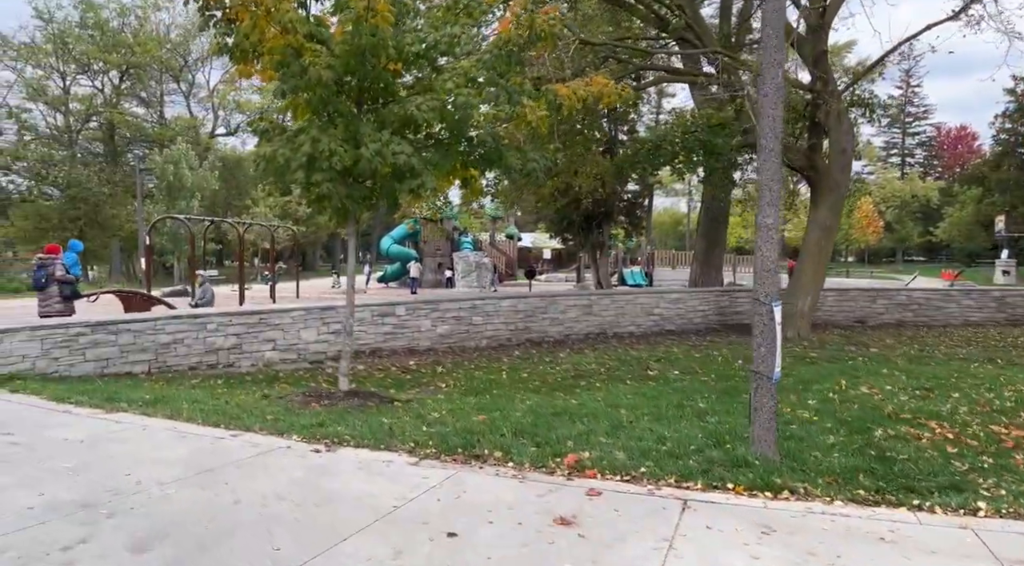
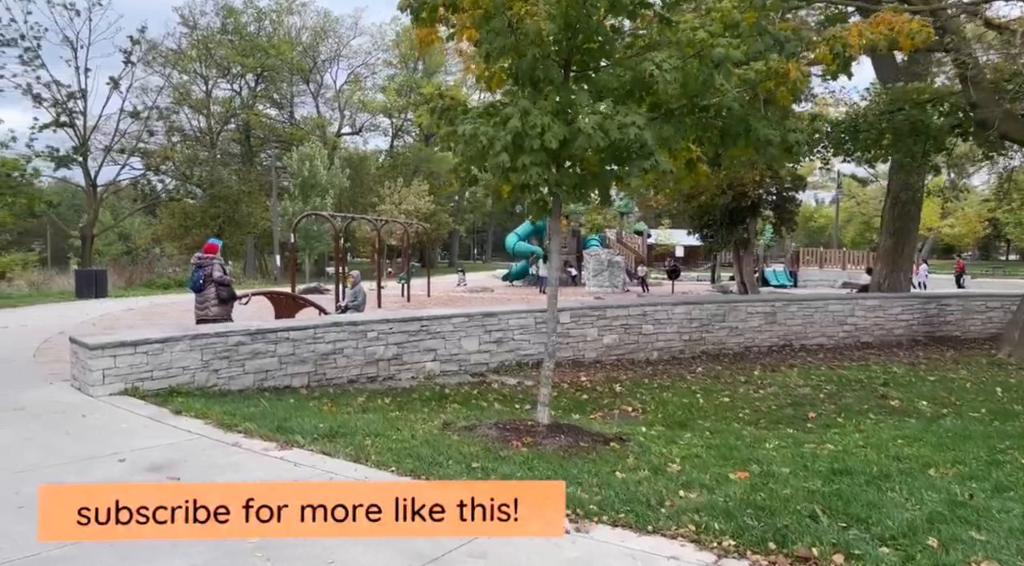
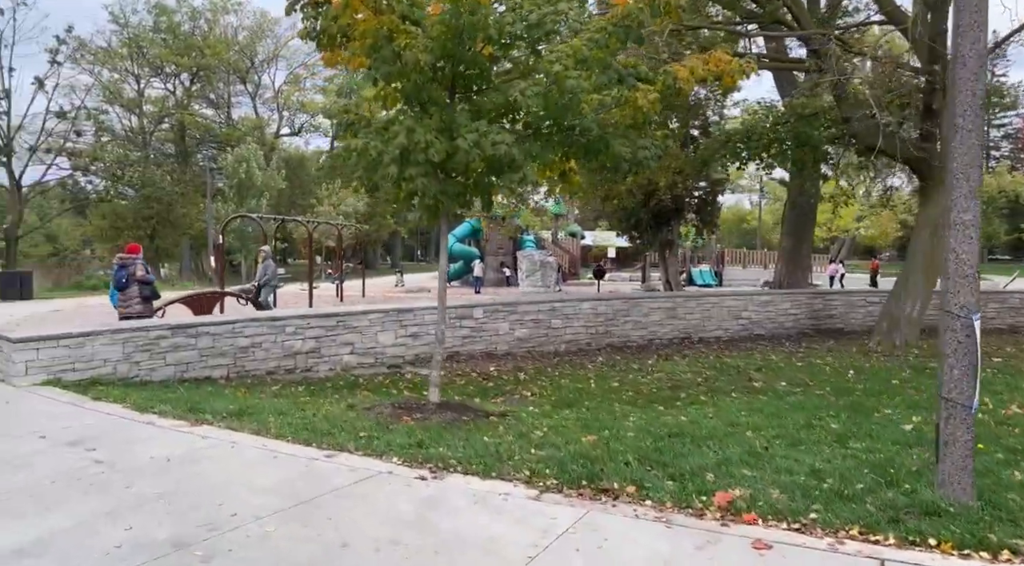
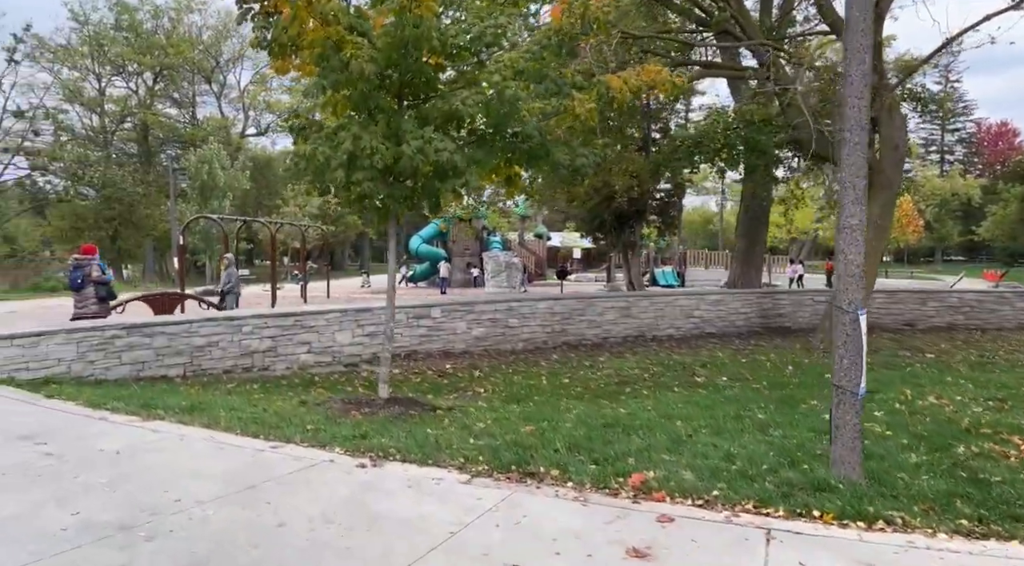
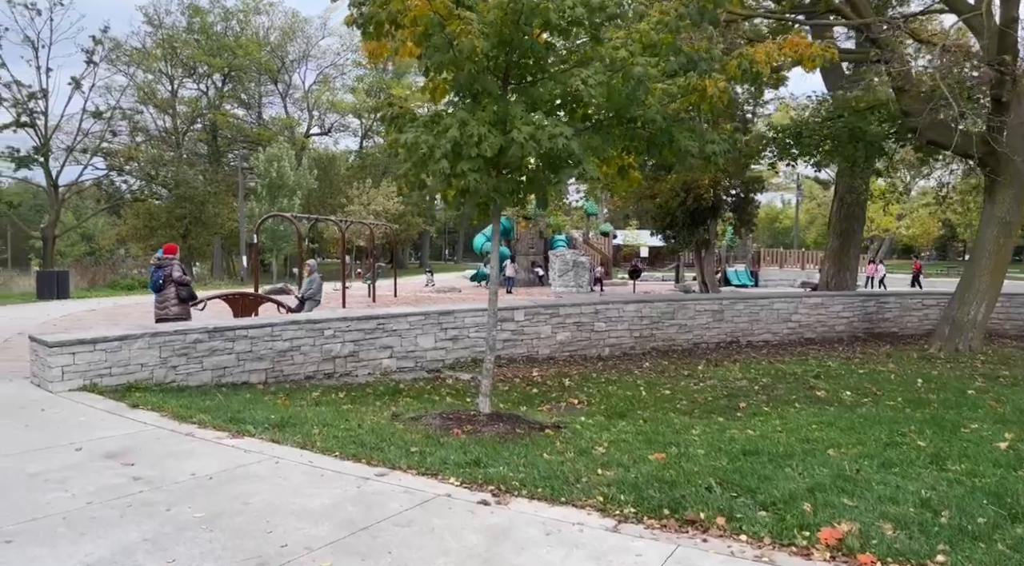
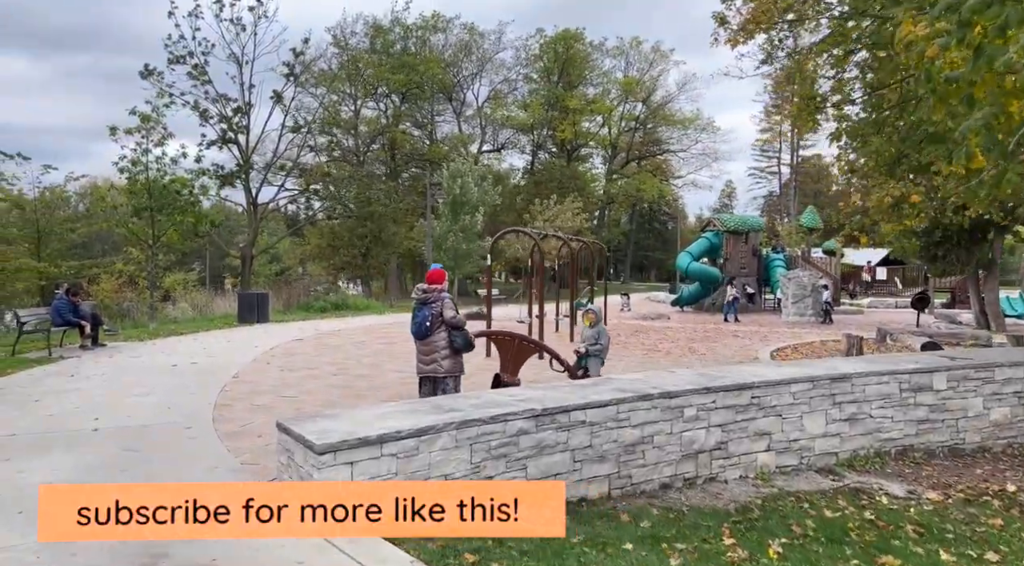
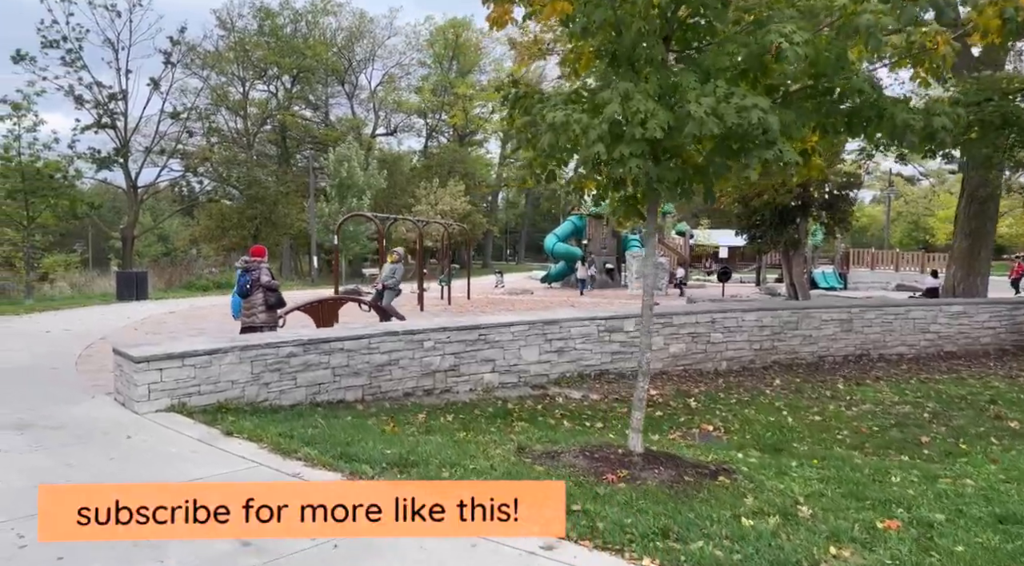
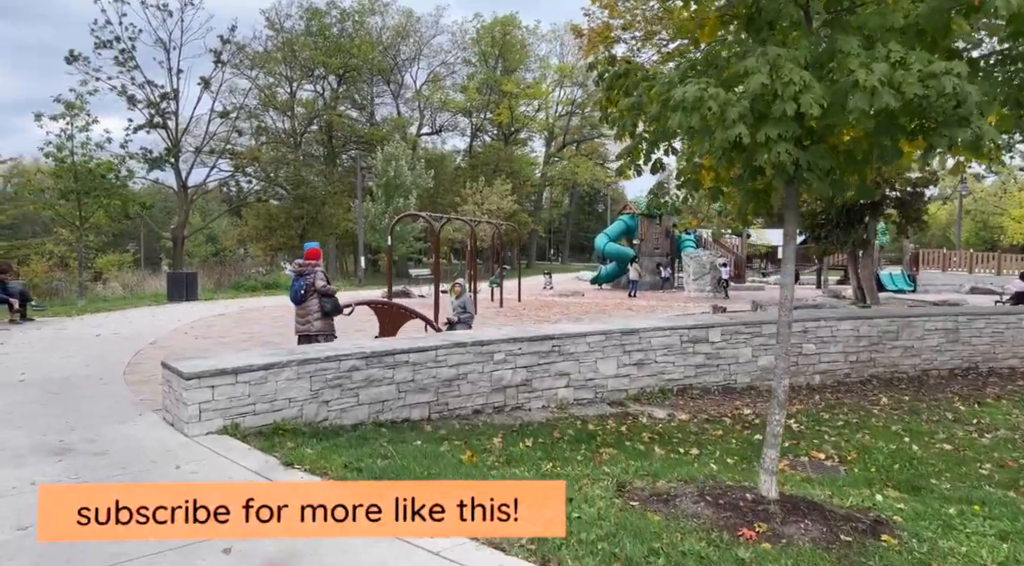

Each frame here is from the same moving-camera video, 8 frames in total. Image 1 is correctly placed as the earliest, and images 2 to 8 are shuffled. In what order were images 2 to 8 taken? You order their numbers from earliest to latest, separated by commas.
4, 3, 5, 2, 7, 8, 6
